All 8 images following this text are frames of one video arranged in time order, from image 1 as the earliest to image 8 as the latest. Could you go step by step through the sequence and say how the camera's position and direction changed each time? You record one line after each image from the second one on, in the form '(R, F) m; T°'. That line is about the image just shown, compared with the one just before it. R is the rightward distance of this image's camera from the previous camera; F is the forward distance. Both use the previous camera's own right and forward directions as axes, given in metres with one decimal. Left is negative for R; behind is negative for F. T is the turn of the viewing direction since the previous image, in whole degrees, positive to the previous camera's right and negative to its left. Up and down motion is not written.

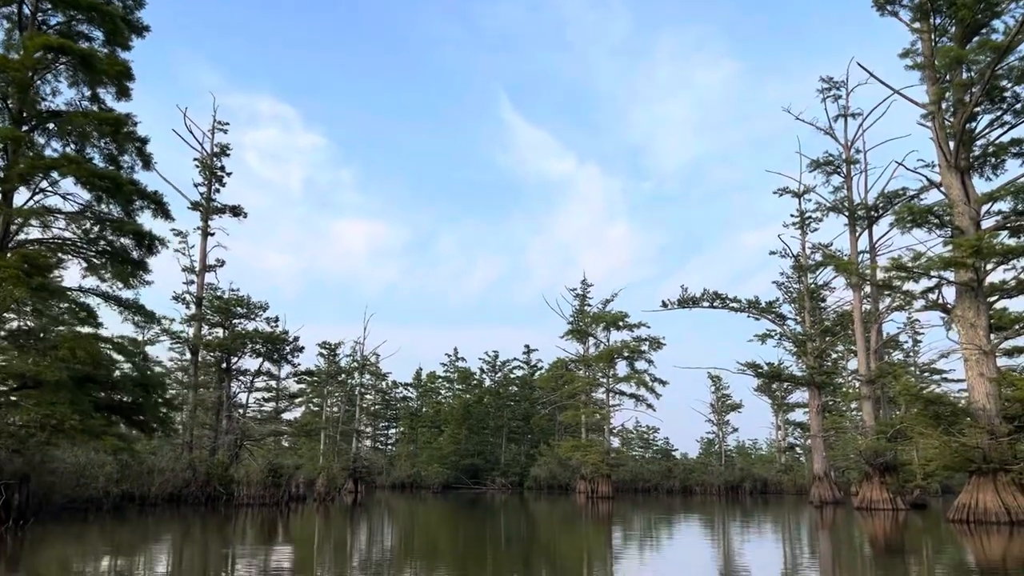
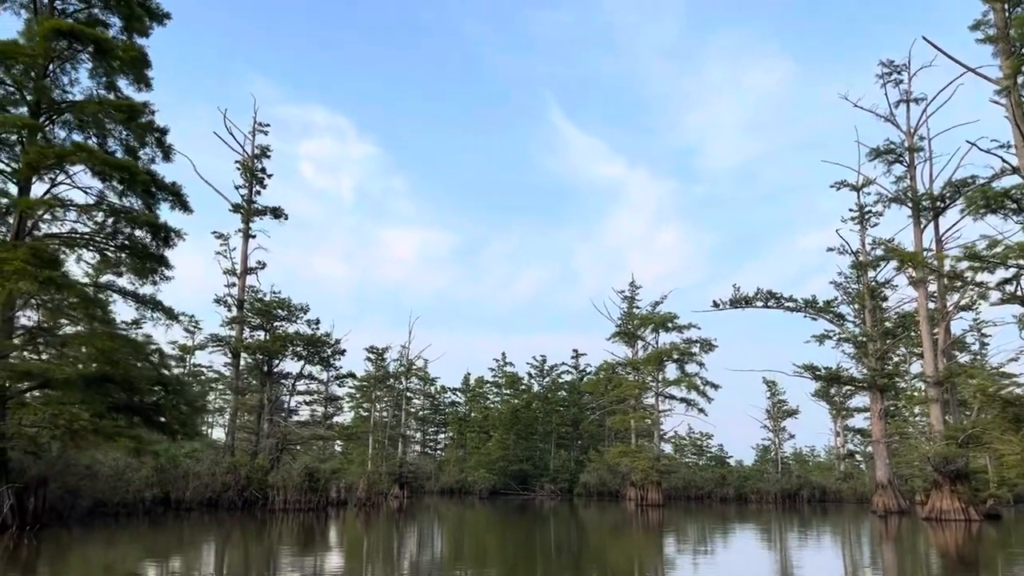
(+0.2, +0.6) m; -3°
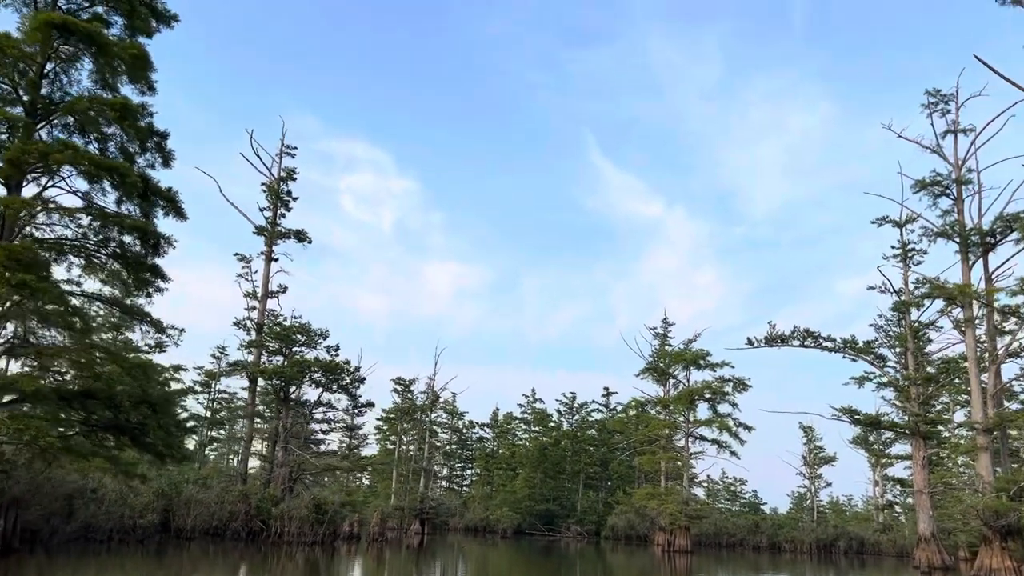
(+0.2, +0.7) m; -2°
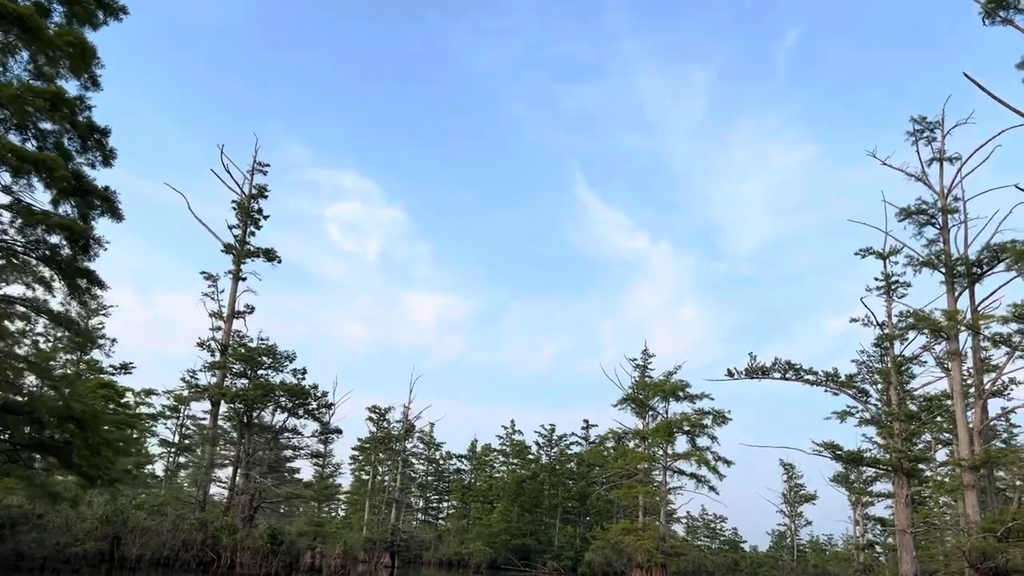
(+0.2, +0.6) m; +1°
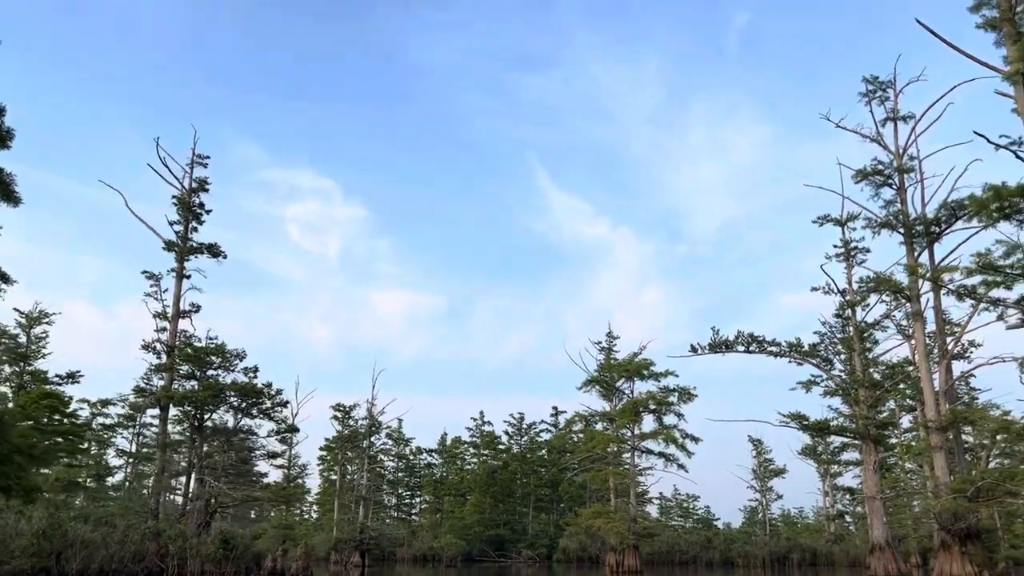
(+0.2, +0.5) m; +2°
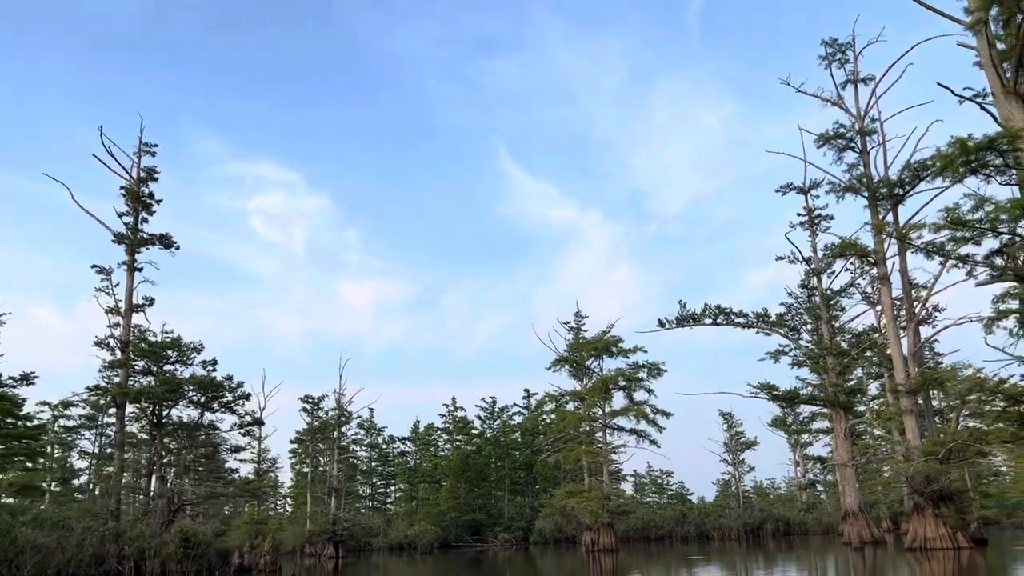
(+0.1, +0.4) m; +2°
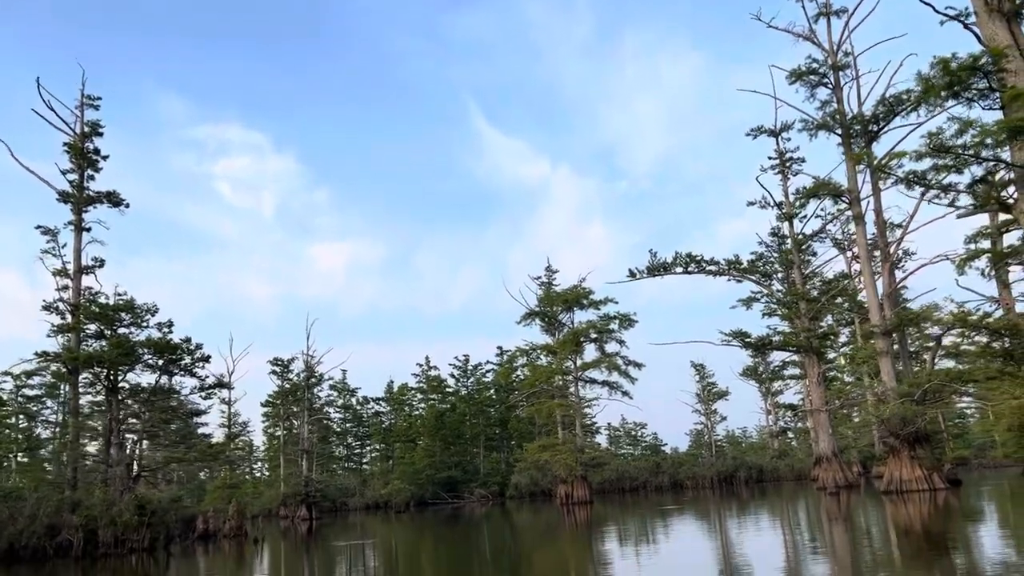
(+0.1, +0.5) m; +2°
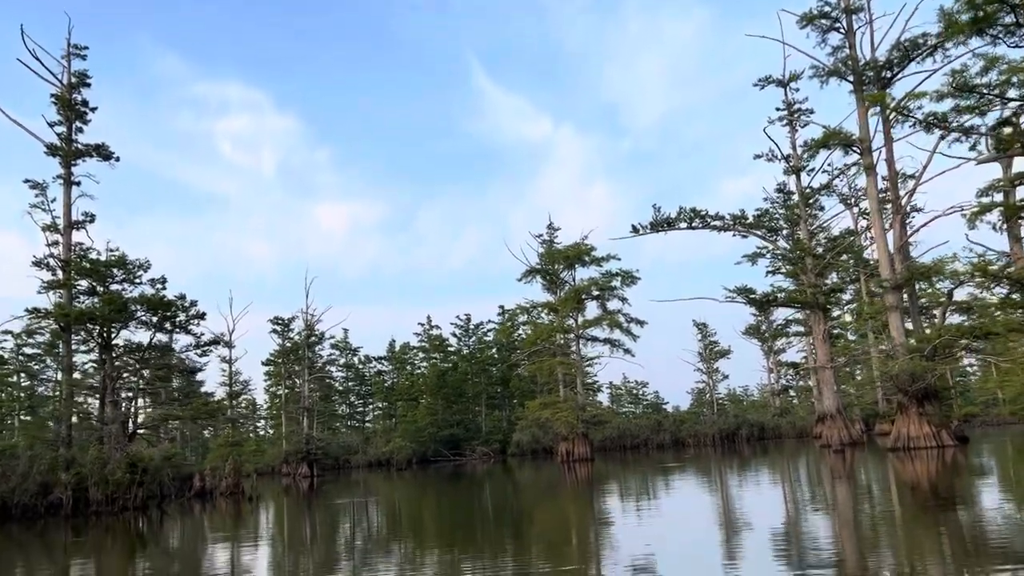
(+0.1, +0.4) m; 0°
